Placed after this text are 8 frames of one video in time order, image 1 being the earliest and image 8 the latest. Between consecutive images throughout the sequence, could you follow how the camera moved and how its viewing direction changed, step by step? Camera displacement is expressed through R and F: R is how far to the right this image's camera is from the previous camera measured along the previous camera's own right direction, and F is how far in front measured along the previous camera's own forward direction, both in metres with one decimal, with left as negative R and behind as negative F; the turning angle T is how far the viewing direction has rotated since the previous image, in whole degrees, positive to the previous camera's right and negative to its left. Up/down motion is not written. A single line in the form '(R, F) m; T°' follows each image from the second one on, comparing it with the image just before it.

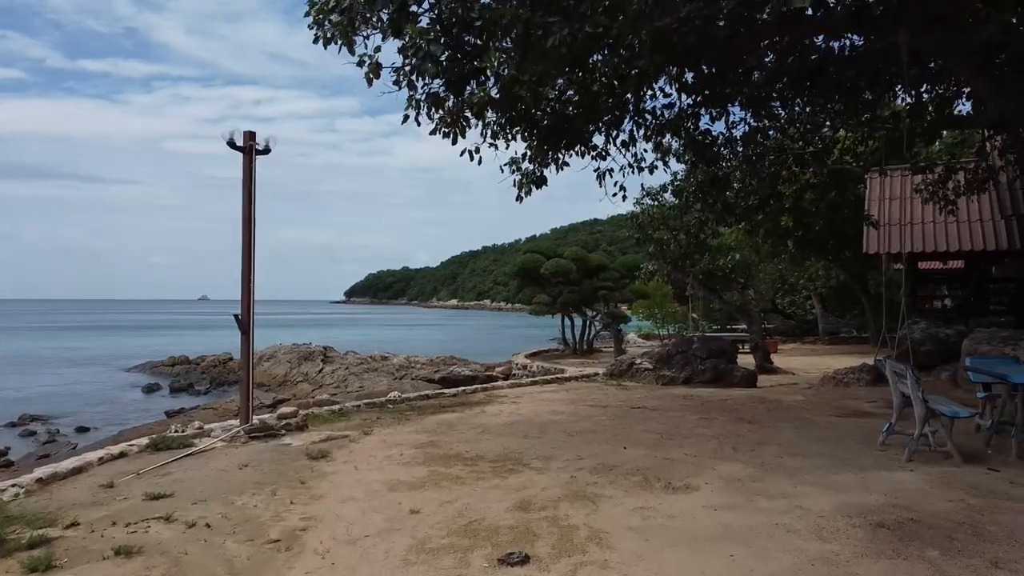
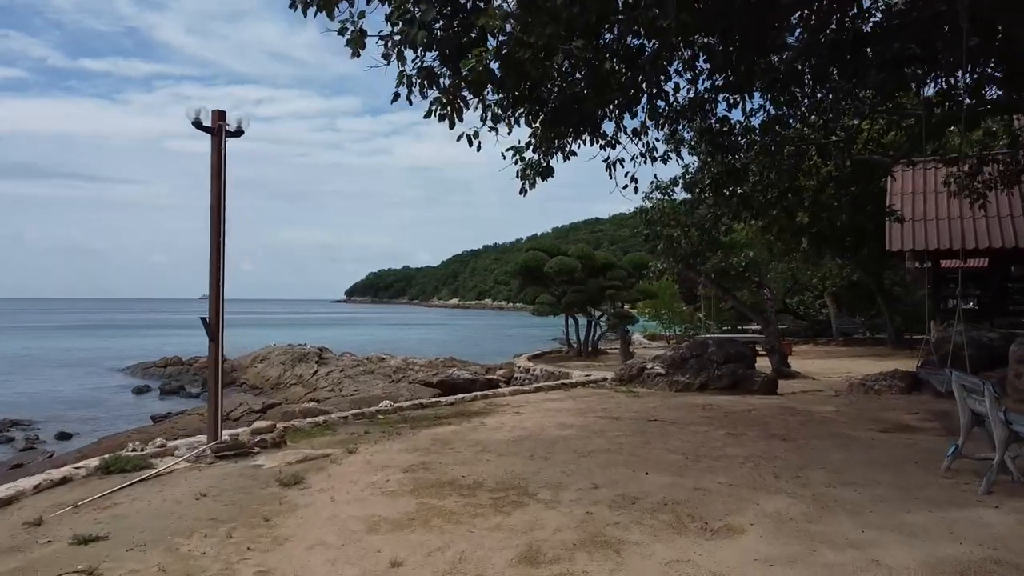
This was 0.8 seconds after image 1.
(0.0, +0.8) m; 0°
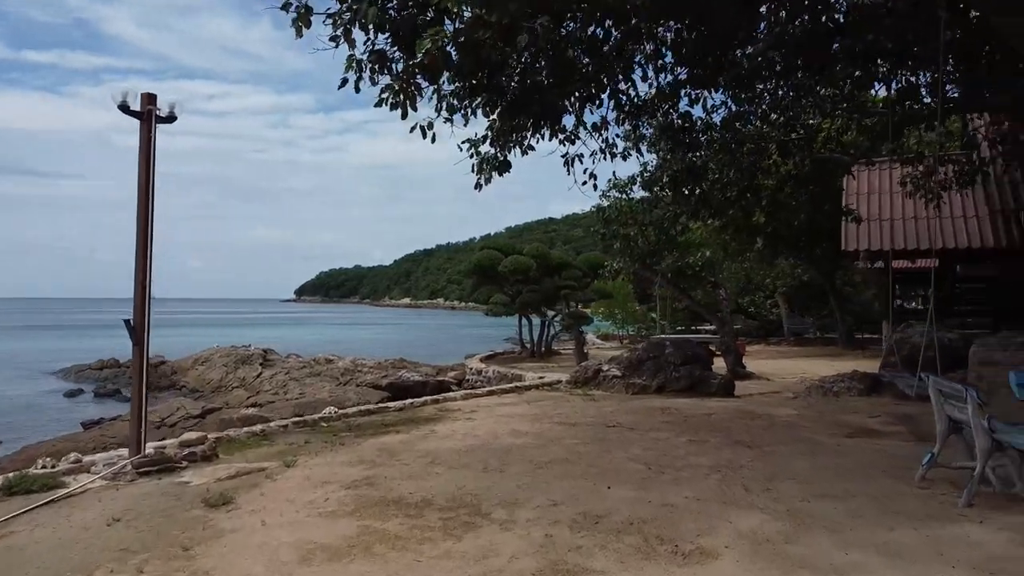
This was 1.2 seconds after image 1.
(0.0, +0.4) m; +3°
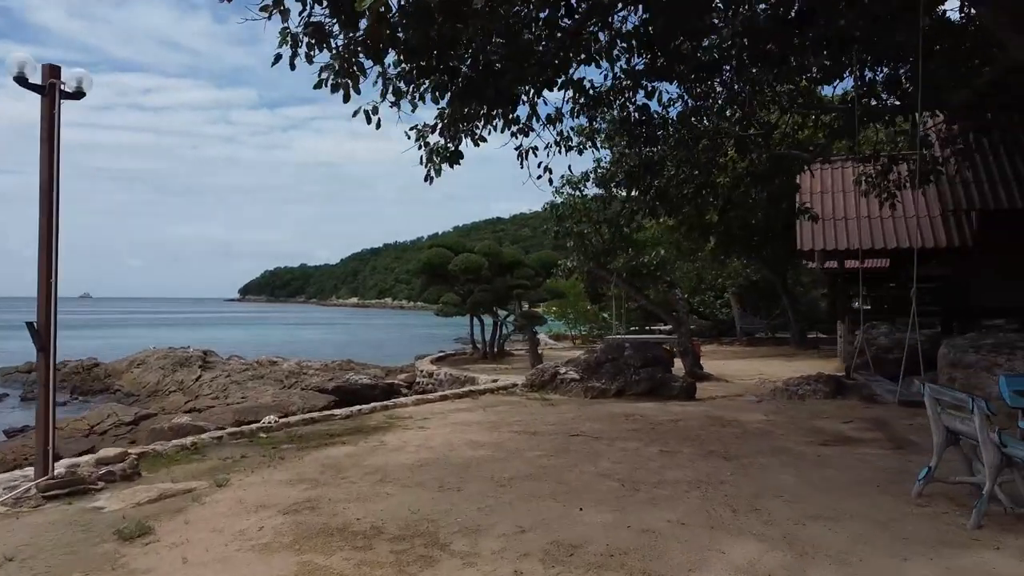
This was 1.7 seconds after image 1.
(-0.1, +0.5) m; +4°
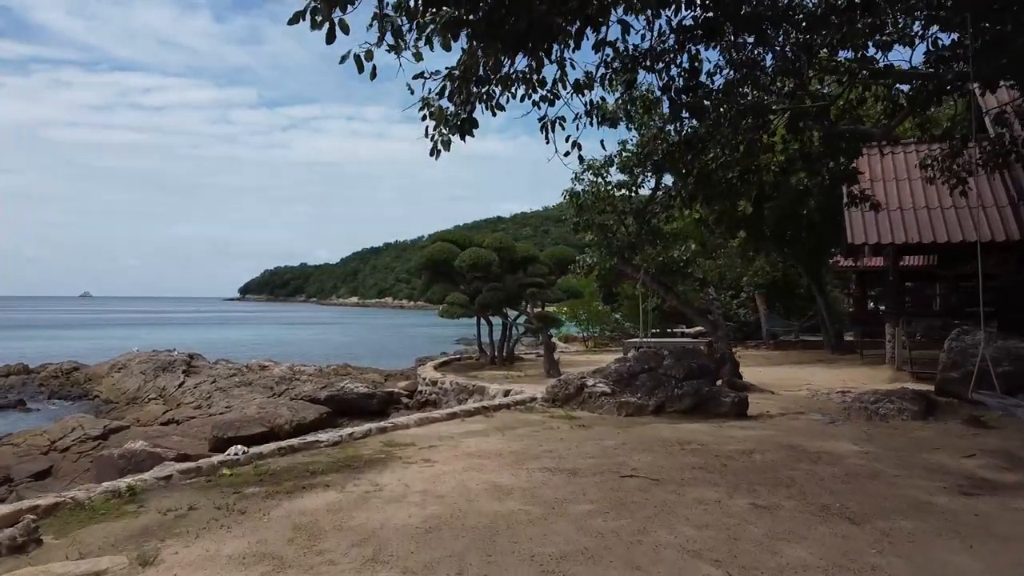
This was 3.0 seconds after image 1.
(-0.2, +1.5) m; 0°
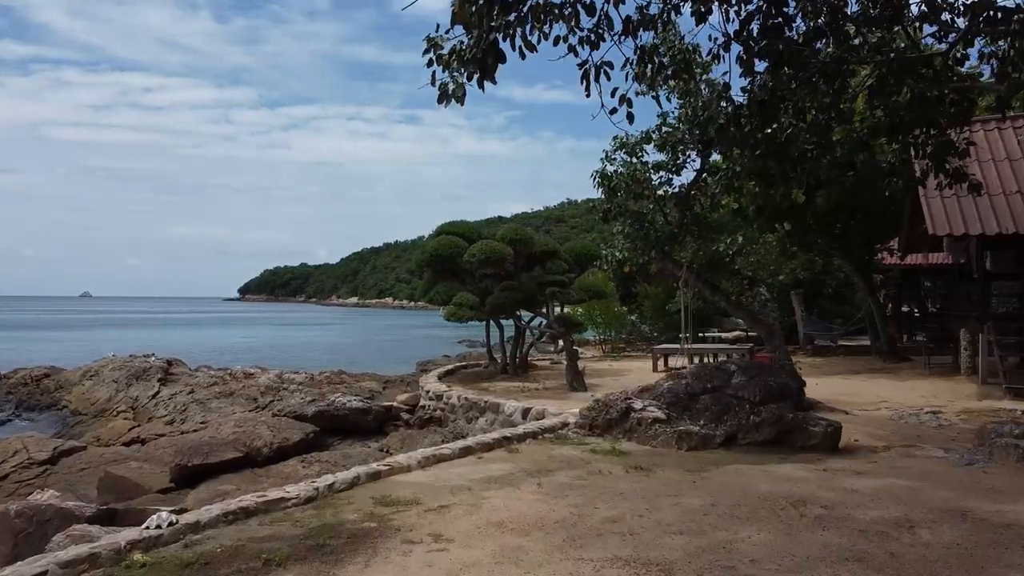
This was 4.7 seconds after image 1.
(-0.2, +1.8) m; 0°
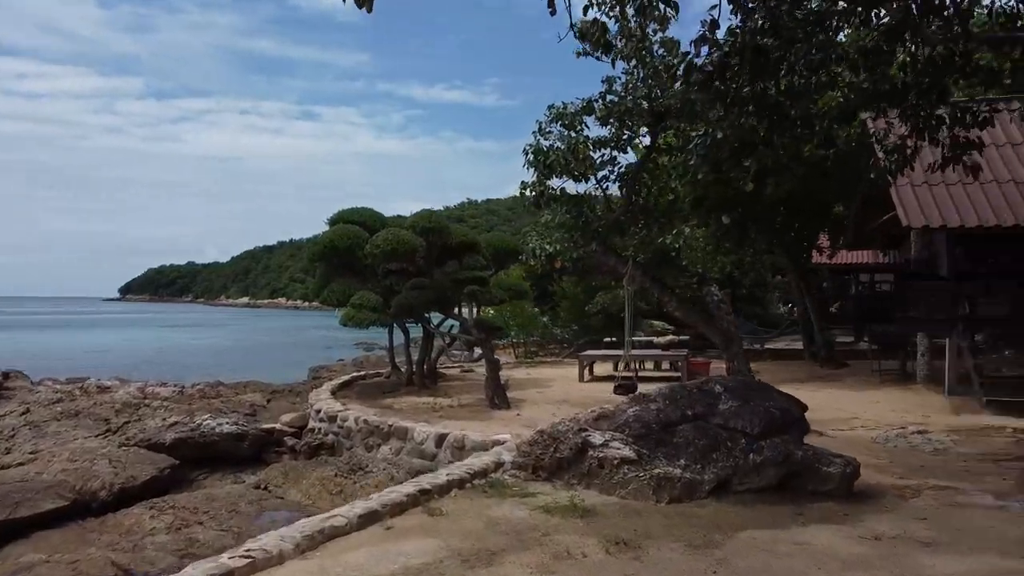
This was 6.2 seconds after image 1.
(-0.1, +1.8) m; +7°
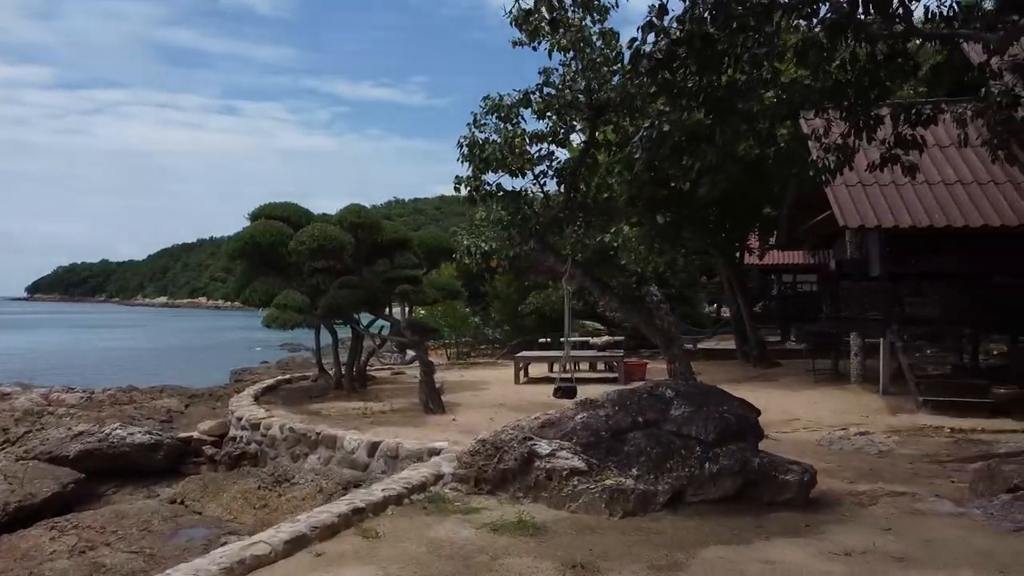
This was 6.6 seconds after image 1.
(-0.1, +0.4) m; +5°
